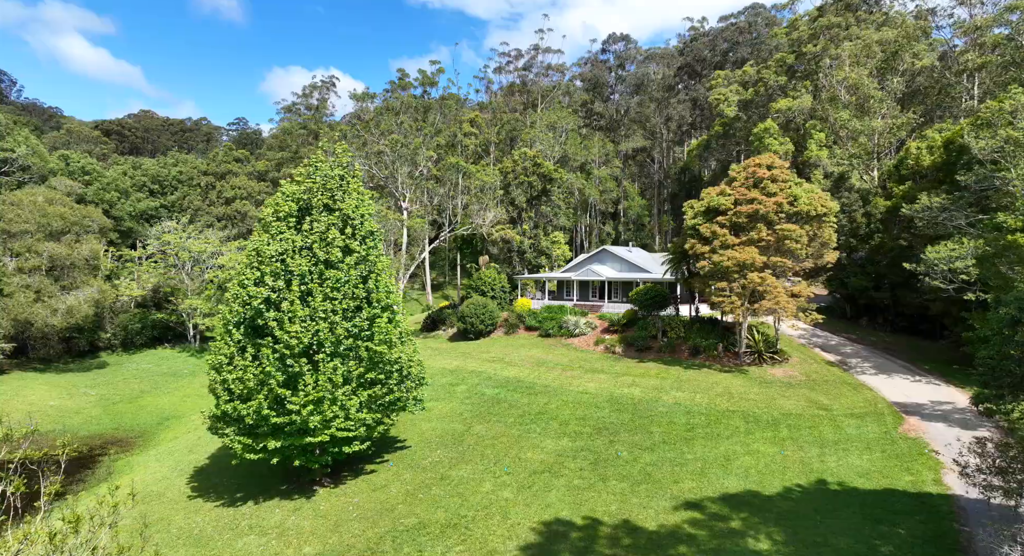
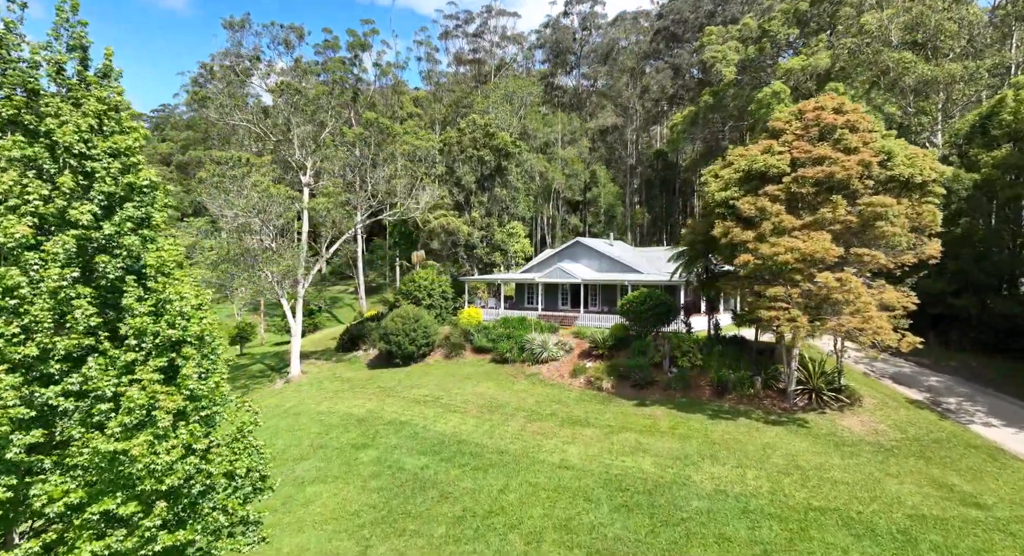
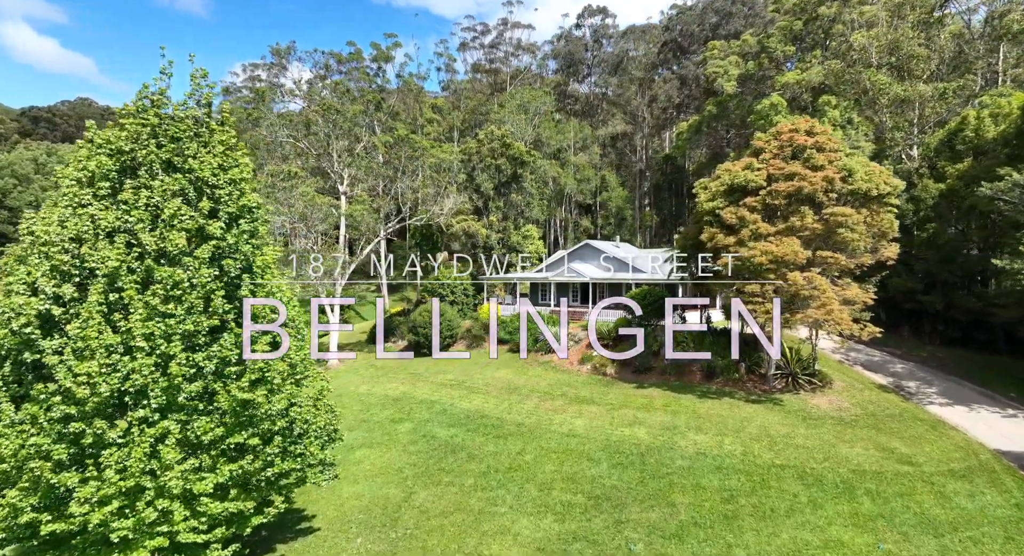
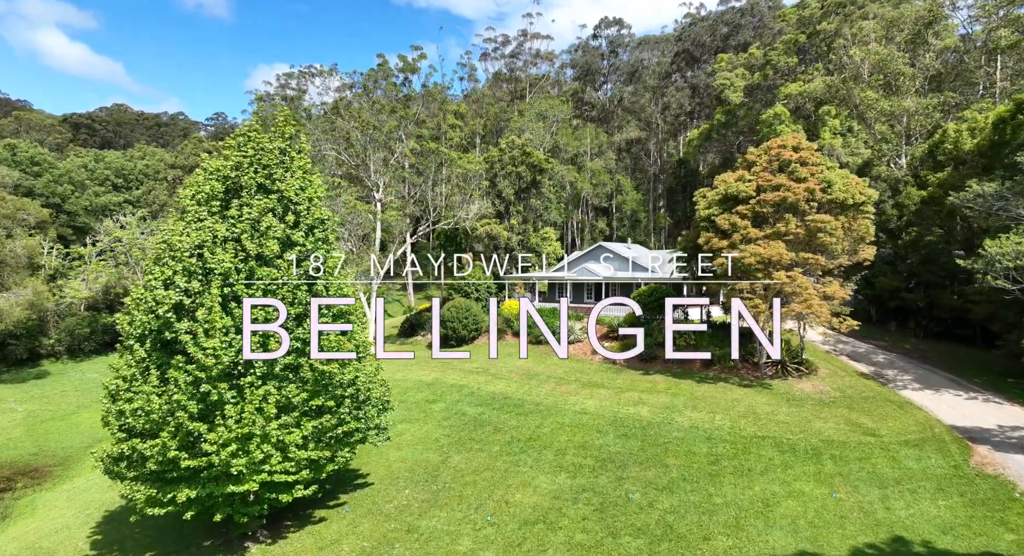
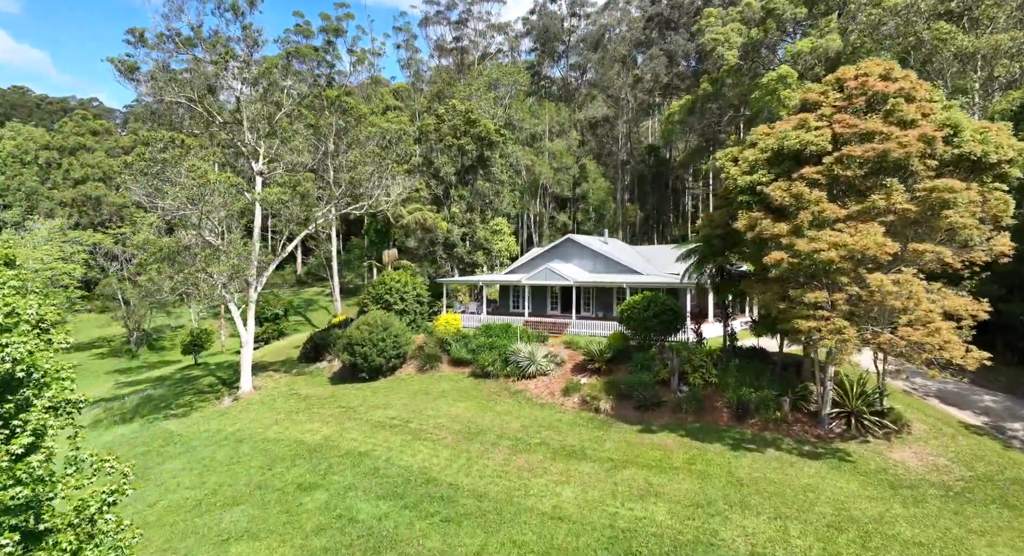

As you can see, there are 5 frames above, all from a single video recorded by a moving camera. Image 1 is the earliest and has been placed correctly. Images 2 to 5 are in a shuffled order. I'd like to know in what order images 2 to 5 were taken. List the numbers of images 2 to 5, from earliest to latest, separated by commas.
4, 3, 2, 5
